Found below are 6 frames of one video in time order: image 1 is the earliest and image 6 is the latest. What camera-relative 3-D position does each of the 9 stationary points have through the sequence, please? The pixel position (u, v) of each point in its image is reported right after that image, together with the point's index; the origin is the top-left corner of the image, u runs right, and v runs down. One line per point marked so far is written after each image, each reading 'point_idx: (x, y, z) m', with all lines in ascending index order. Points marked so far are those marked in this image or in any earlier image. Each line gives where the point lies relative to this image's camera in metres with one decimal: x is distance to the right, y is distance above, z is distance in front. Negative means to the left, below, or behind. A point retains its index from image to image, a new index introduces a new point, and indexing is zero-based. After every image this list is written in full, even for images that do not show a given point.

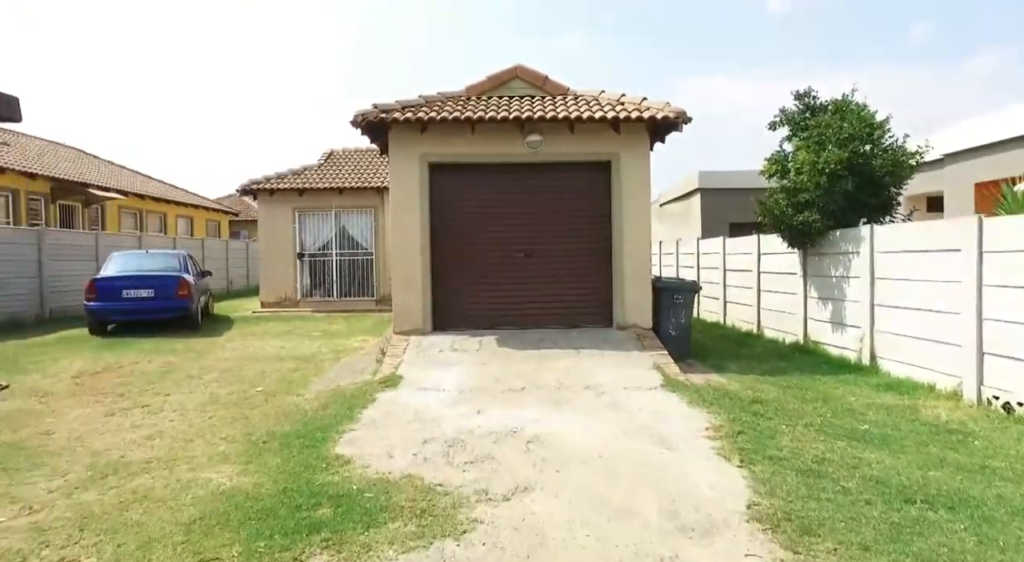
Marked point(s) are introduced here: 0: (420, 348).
0: (-1.3, -0.9, +8.0) m
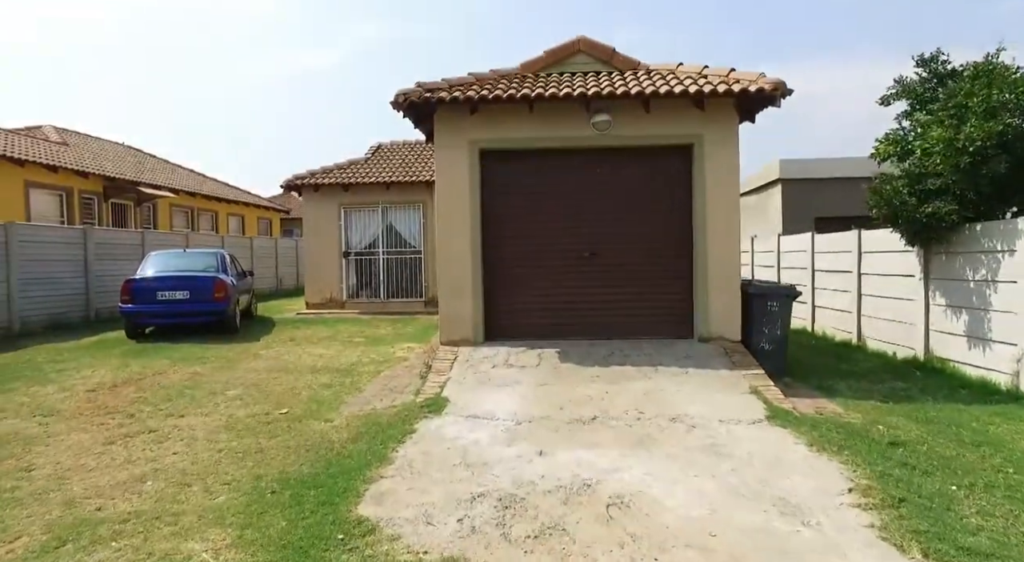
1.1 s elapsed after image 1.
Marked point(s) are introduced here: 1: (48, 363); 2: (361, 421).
0: (-0.5, -1.0, +6.9) m
1: (-6.3, -1.1, +8.0) m
2: (-1.4, -1.3, +5.4) m
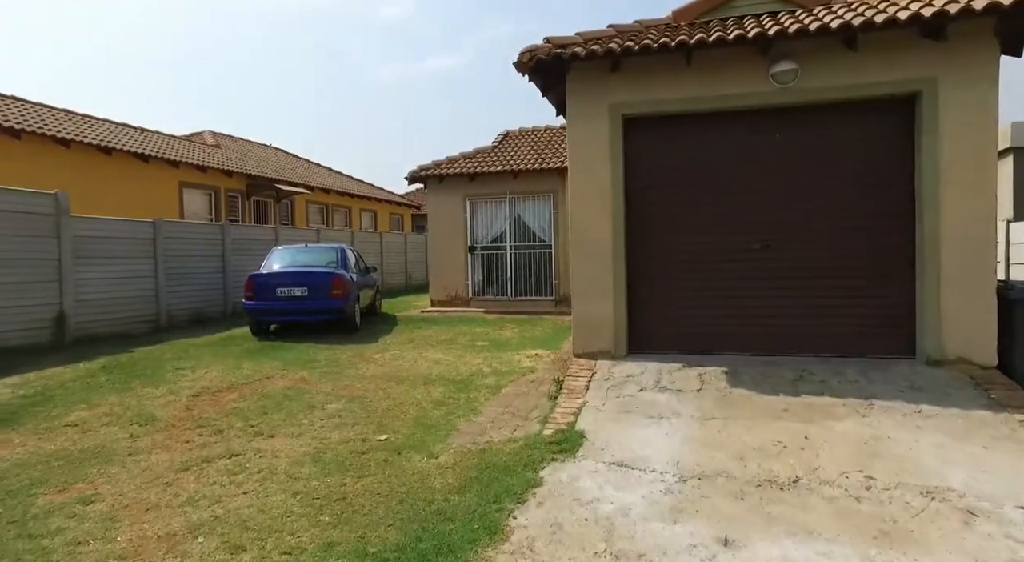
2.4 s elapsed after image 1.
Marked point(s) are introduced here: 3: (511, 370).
0: (+0.9, -1.0, +5.5) m
1: (-4.5, -1.1, +7.8) m
2: (-0.3, -1.3, +4.2) m
3: (0.0, -1.1, +7.3) m
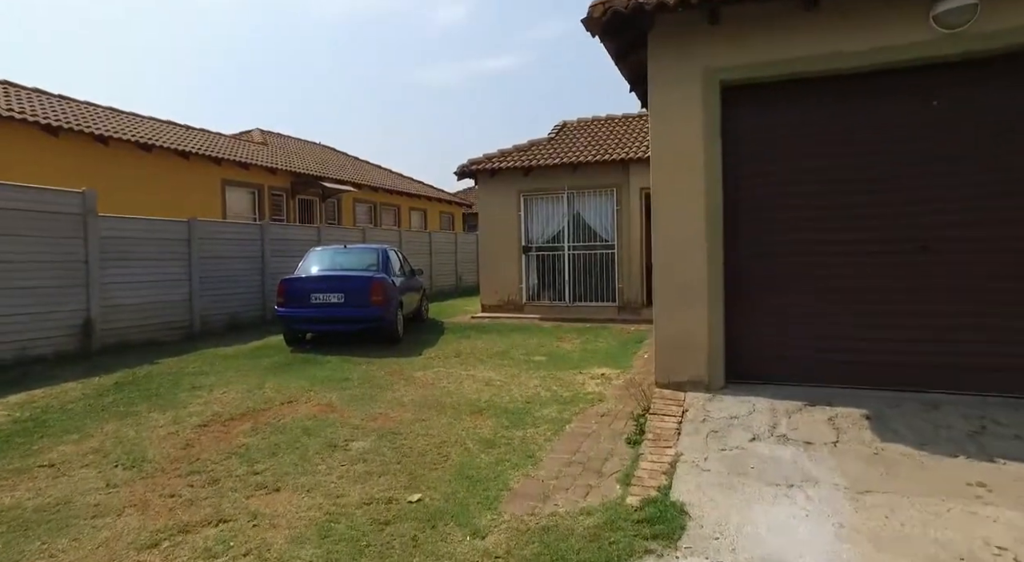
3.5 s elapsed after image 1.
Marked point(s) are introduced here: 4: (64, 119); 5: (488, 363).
0: (+1.4, -1.1, +4.2) m
1: (-3.8, -1.1, +7.0) m
2: (+0.1, -1.4, +3.0) m
3: (+0.6, -1.2, +6.1) m
4: (-8.5, +3.1, +11.2) m
5: (-0.3, -1.1, +7.9) m
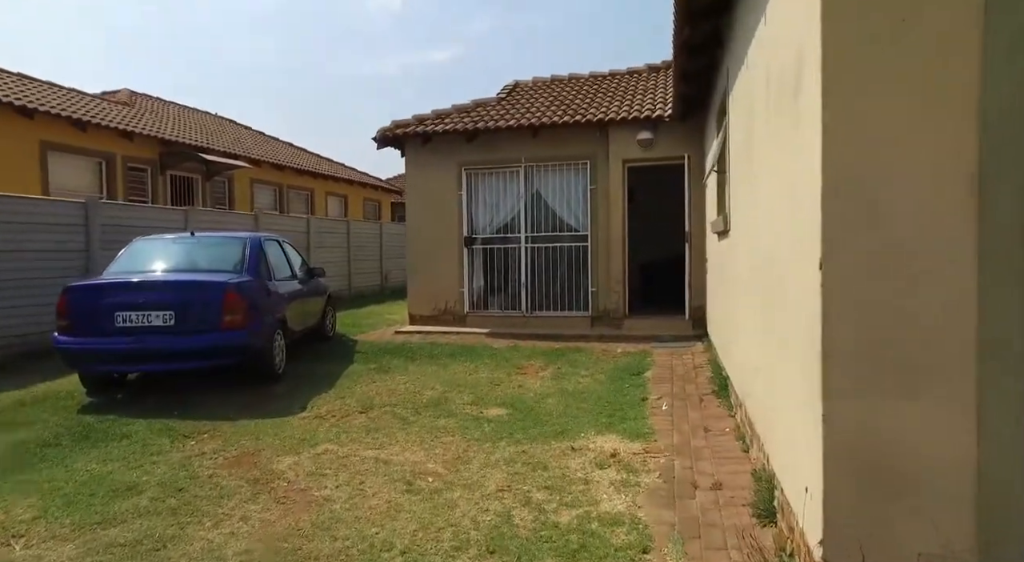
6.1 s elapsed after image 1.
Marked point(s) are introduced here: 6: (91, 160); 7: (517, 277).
0: (+1.3, -1.2, +1.2) m
1: (-4.2, -1.2, +3.3) m
2: (+0.2, -1.5, -0.1) m
3: (+0.4, -1.3, +3.0) m
4: (-9.3, +3.0, +6.9) m
5: (-0.8, -1.2, +4.7) m
6: (-8.1, +2.3, +11.2) m
7: (+0.1, +0.1, +9.9) m
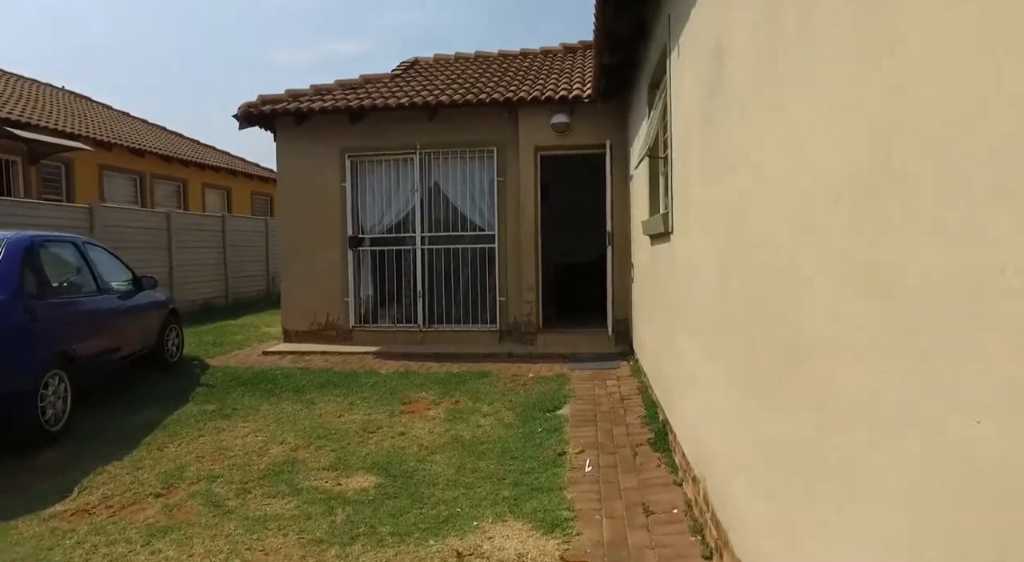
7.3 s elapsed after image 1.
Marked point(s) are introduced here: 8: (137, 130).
0: (+1.1, -1.3, -0.1) m
1: (-4.7, -1.4, +1.3) m
2: (+0.1, -1.7, -1.6) m
3: (-0.1, -1.4, +1.5) m
4: (-10.3, +2.8, +4.1) m
5: (-1.5, -1.3, +3.0) m
6: (-9.7, +2.1, +8.5) m
7: (-1.4, 0.0, +8.3) m
8: (-10.3, +4.2, +16.1) m
